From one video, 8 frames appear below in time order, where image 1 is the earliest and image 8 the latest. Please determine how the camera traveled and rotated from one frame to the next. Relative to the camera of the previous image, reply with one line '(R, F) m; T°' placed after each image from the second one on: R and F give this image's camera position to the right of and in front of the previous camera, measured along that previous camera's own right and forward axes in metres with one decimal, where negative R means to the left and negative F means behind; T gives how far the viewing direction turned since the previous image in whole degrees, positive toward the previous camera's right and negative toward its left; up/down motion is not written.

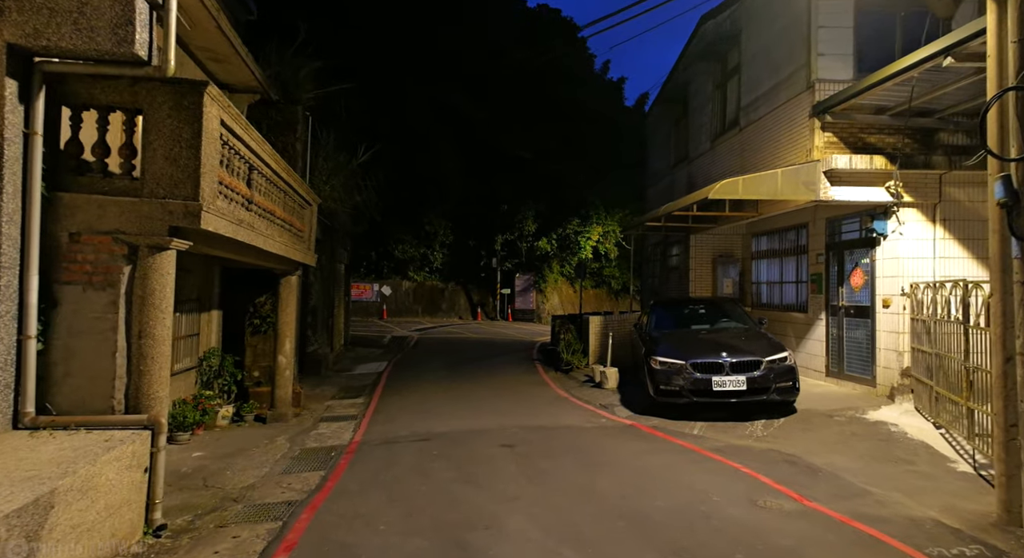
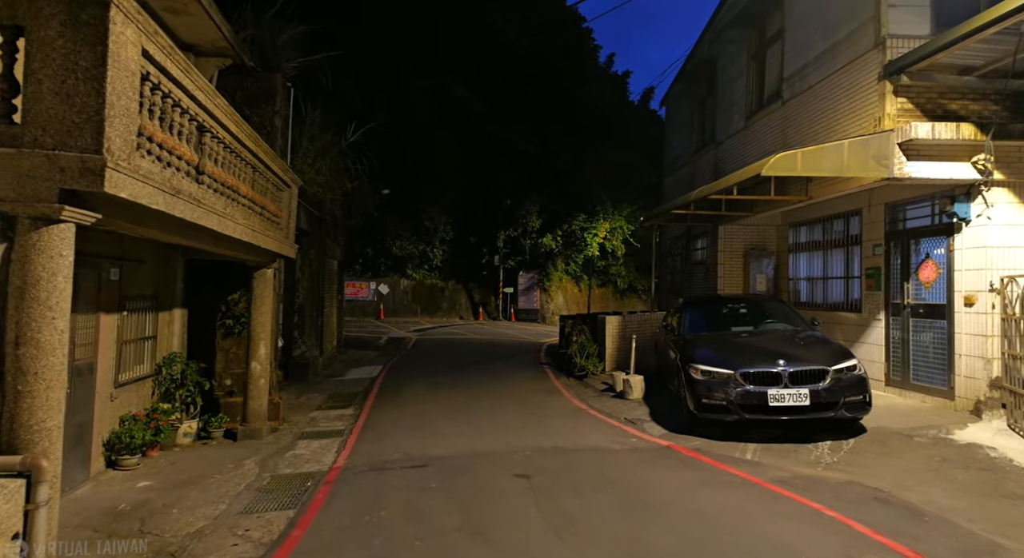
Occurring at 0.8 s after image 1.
(-0.2, +1.6) m; 0°
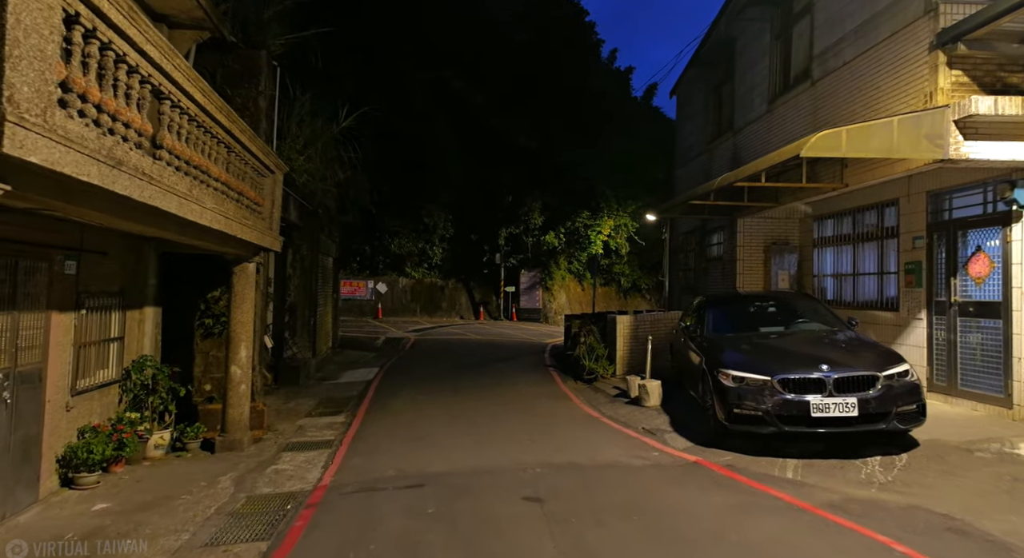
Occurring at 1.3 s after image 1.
(-0.1, +0.9) m; 0°
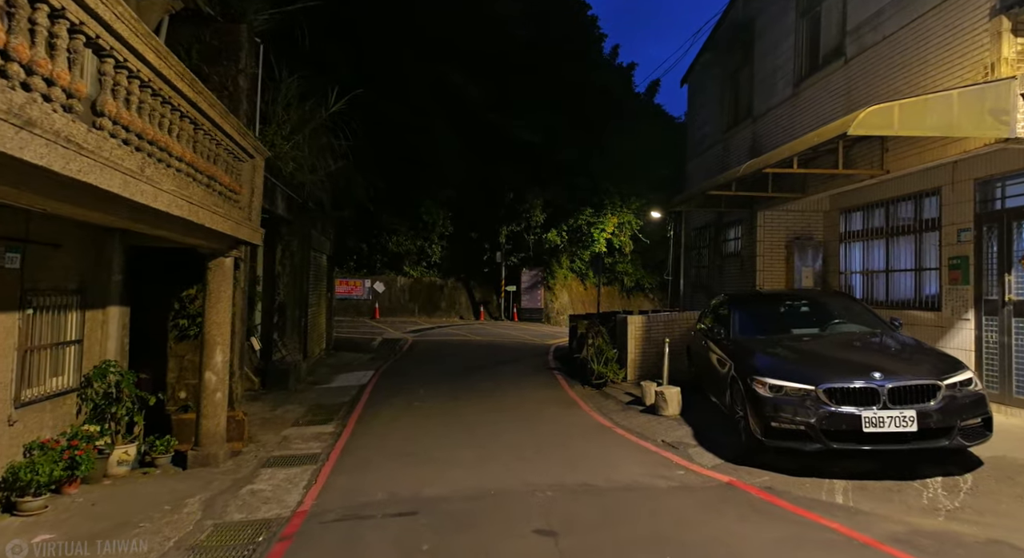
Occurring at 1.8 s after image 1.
(-0.1, +0.9) m; 0°
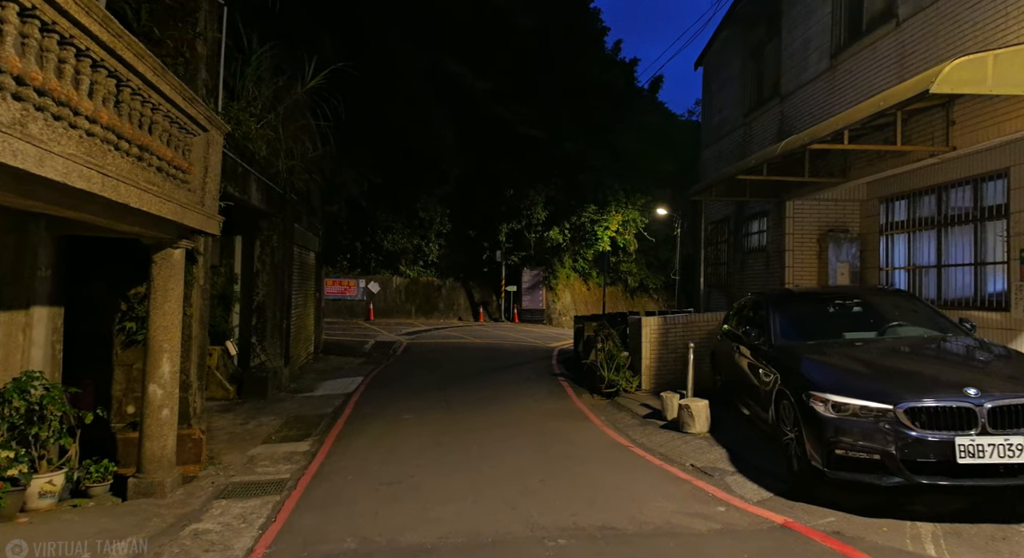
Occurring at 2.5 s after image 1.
(0.0, +1.2) m; 0°
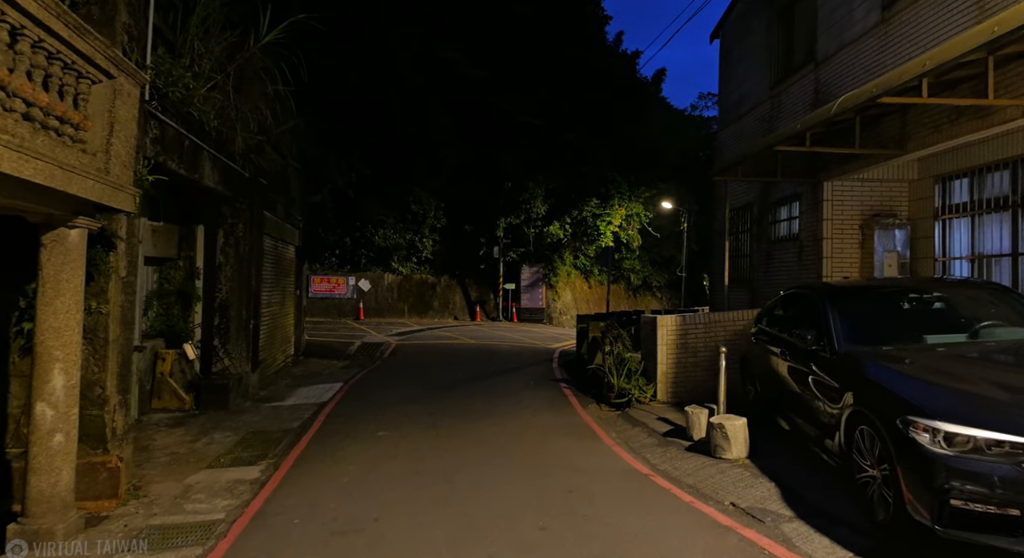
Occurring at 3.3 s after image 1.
(+0.1, +1.5) m; 0°
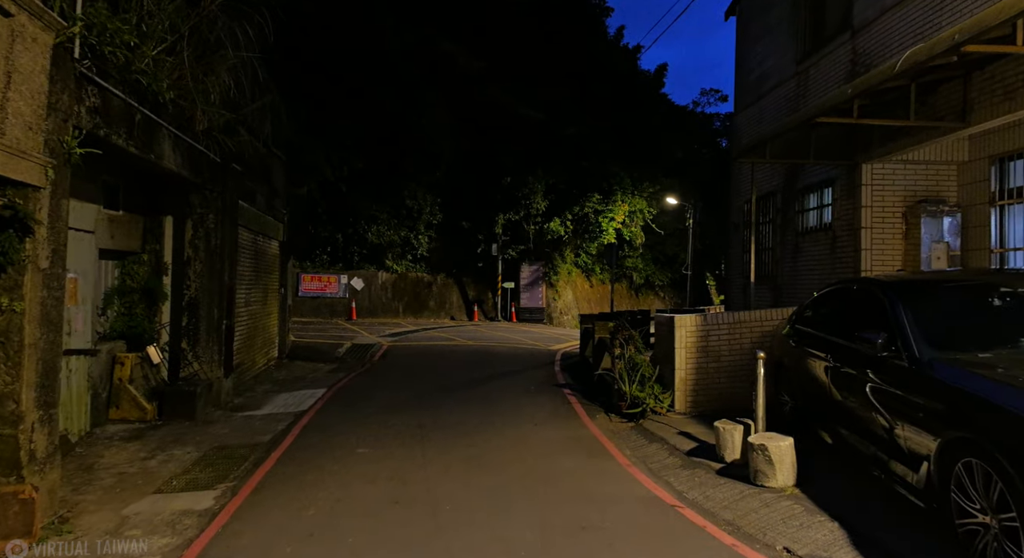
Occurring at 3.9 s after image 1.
(0.0, +1.1) m; 0°
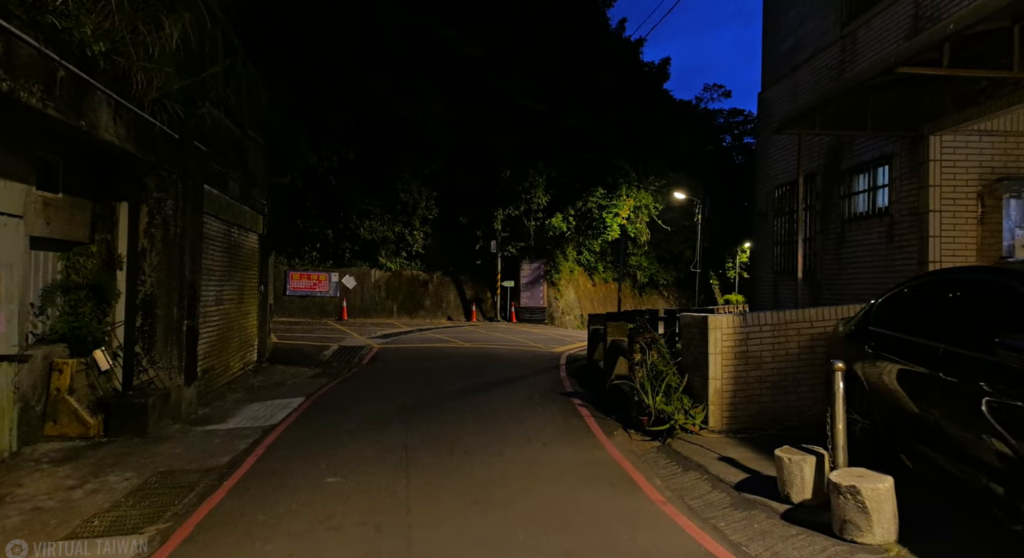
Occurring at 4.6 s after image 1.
(0.0, +1.3) m; 0°
